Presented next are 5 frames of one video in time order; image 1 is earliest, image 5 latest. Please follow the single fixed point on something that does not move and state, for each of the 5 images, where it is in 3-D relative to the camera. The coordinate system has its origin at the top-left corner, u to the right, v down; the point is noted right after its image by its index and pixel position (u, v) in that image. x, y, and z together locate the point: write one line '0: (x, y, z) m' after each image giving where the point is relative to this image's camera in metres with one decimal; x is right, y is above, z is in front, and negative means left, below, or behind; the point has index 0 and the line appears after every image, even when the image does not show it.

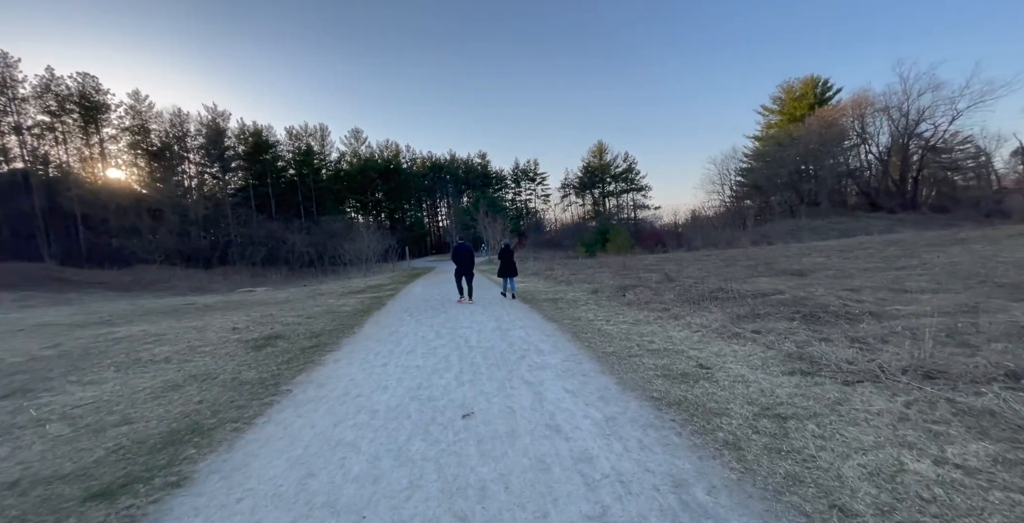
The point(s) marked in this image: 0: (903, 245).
0: (+20.2, +0.9, +17.6) m
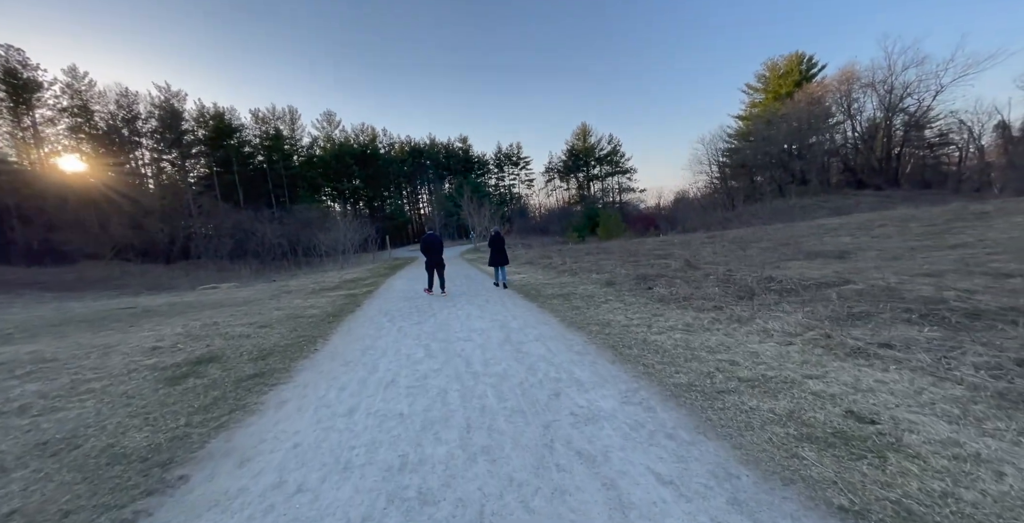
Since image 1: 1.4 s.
0: (+19.9, +2.0, +16.6) m
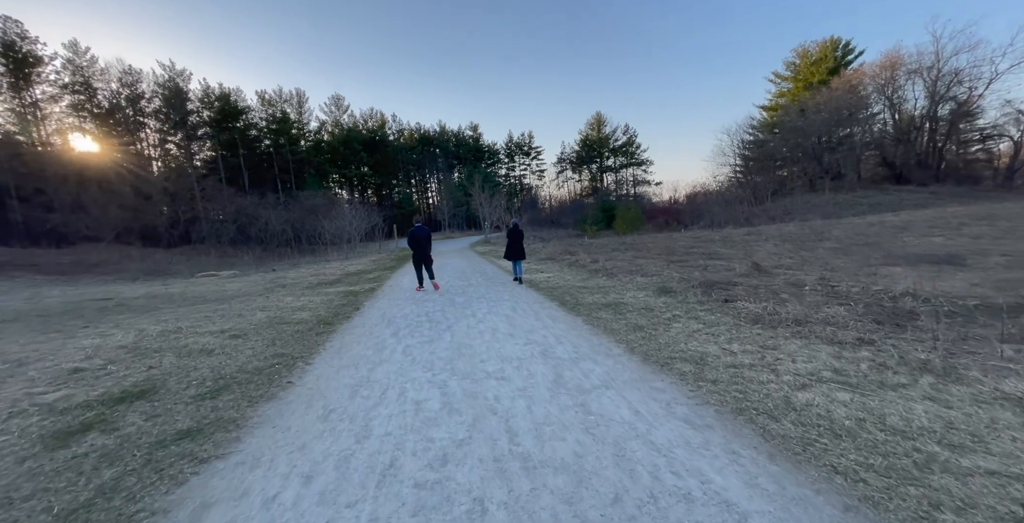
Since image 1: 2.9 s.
0: (+20.8, +1.7, +14.2) m
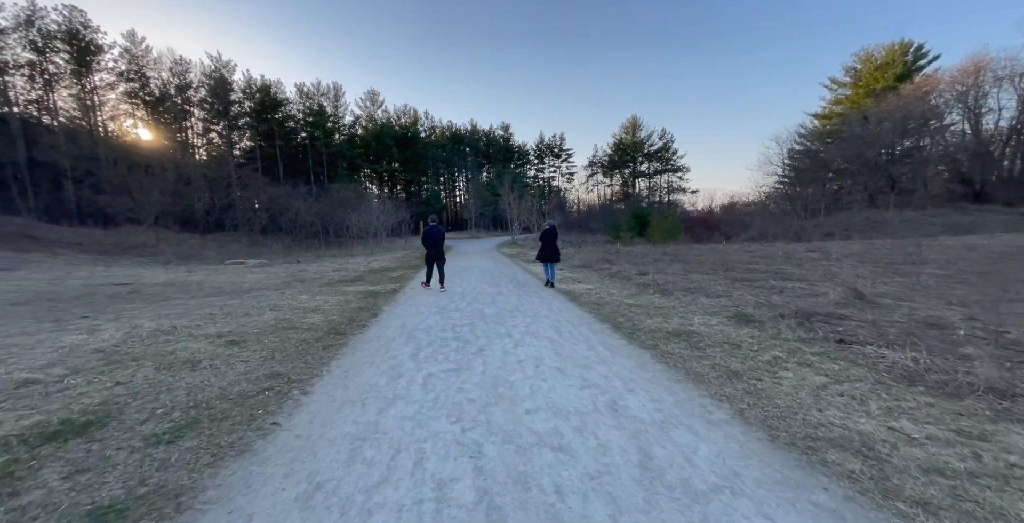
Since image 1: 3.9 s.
0: (+22.1, +0.3, +11.4) m
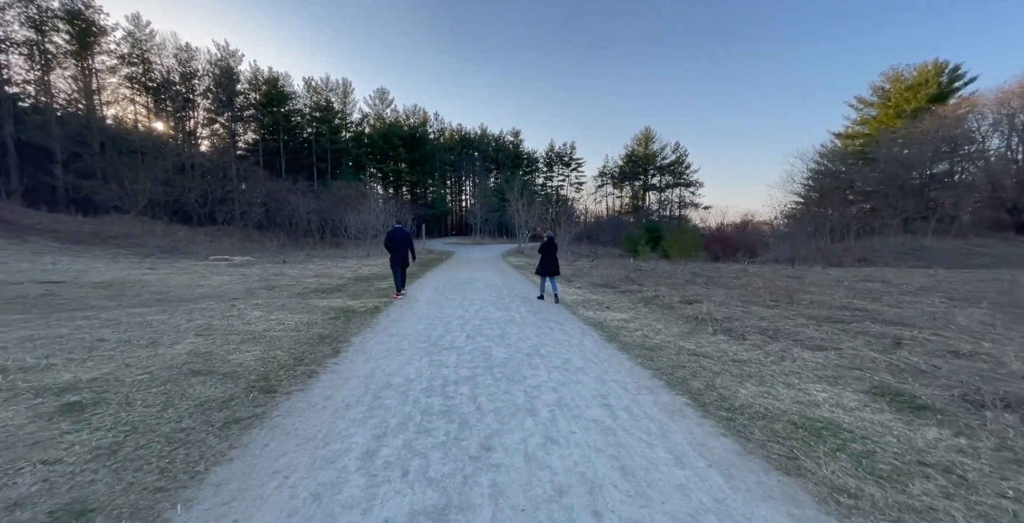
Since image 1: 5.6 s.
0: (+22.6, -1.3, +8.7) m
